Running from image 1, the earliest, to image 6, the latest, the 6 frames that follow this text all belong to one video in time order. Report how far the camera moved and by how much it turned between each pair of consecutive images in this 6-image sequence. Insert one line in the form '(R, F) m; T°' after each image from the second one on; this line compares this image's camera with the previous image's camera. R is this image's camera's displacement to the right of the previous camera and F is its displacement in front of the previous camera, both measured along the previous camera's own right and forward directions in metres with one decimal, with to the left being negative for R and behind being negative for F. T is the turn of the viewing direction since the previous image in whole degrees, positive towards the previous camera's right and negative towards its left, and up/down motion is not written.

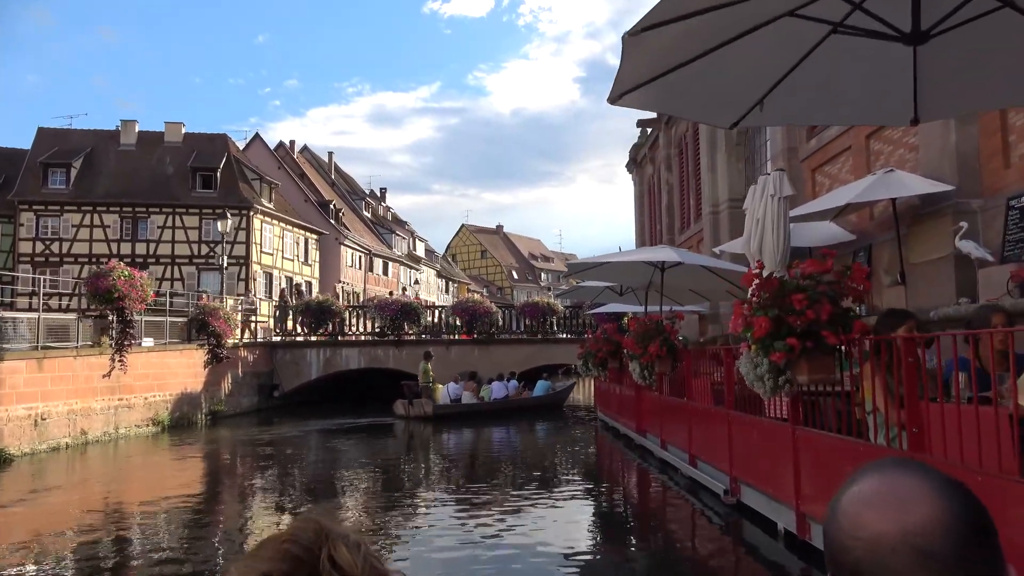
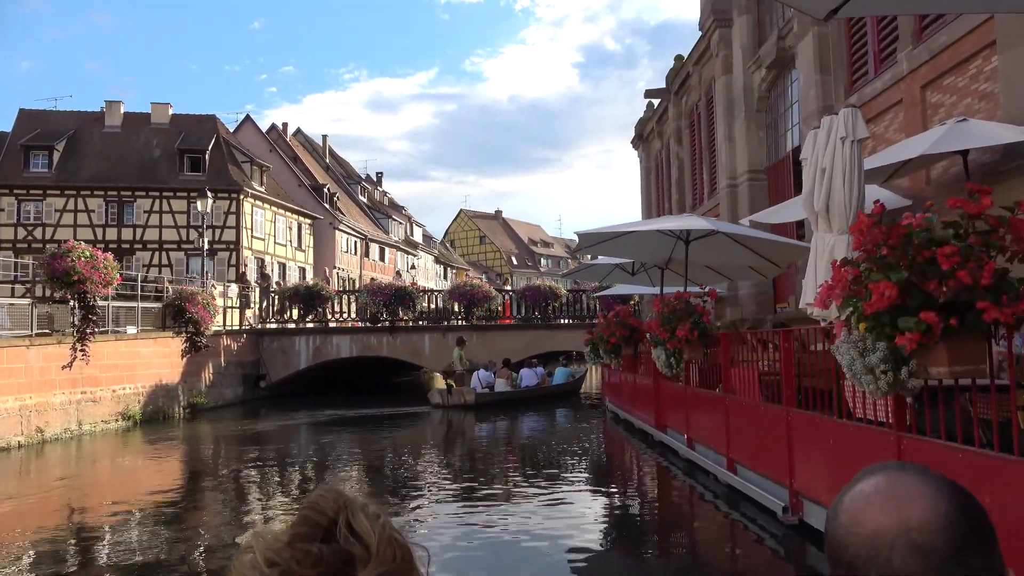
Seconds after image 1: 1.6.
(0.0, +1.2) m; 0°
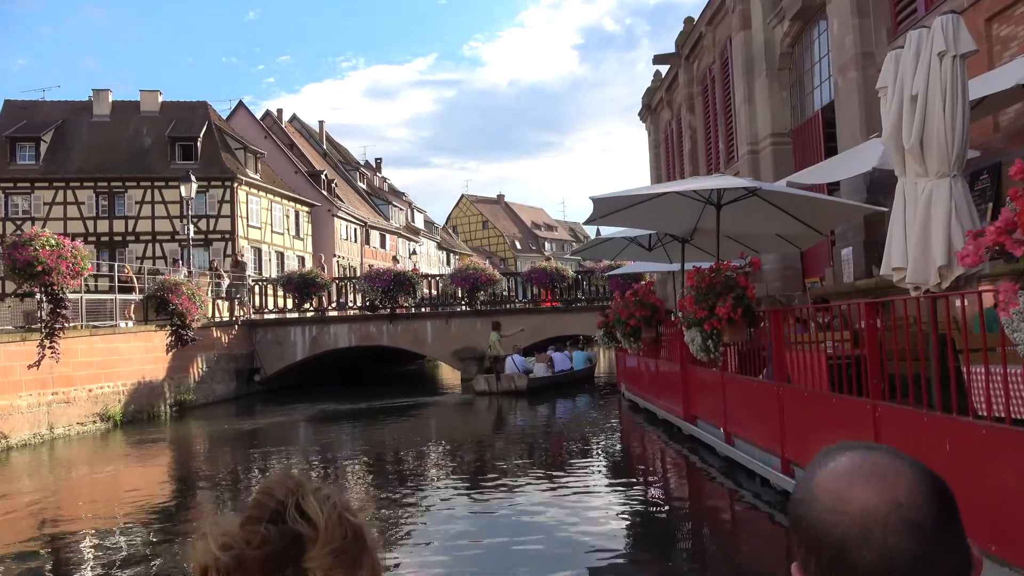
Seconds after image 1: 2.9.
(0.0, +1.0) m; 0°
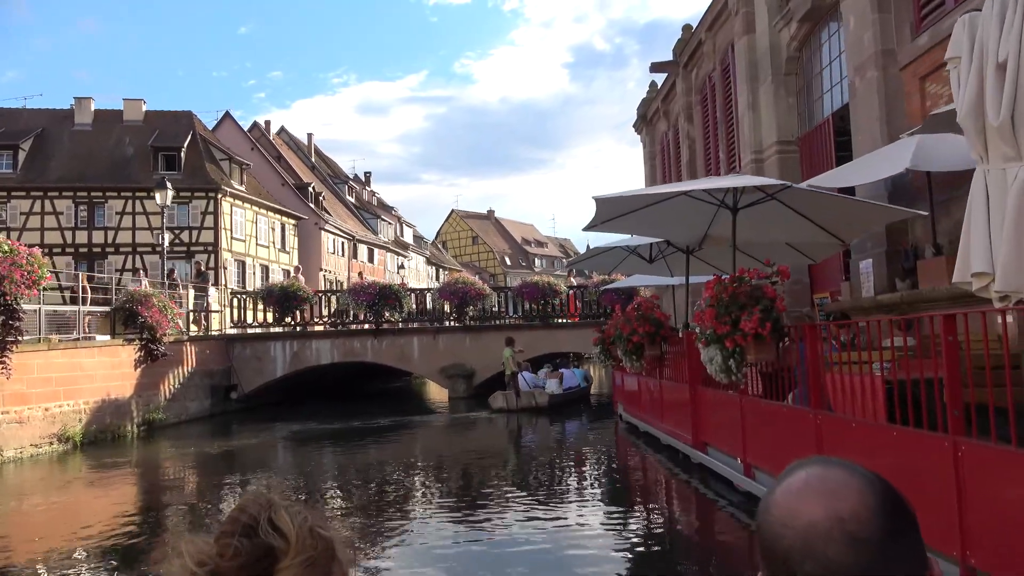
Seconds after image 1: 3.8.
(0.0, +0.7) m; +1°
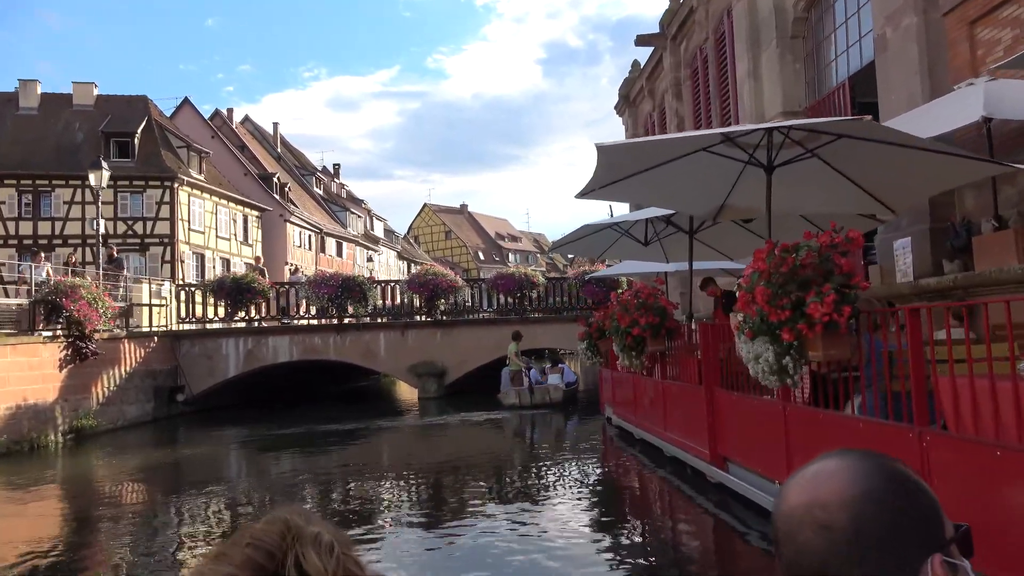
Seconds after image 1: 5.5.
(0.0, +1.4) m; +2°
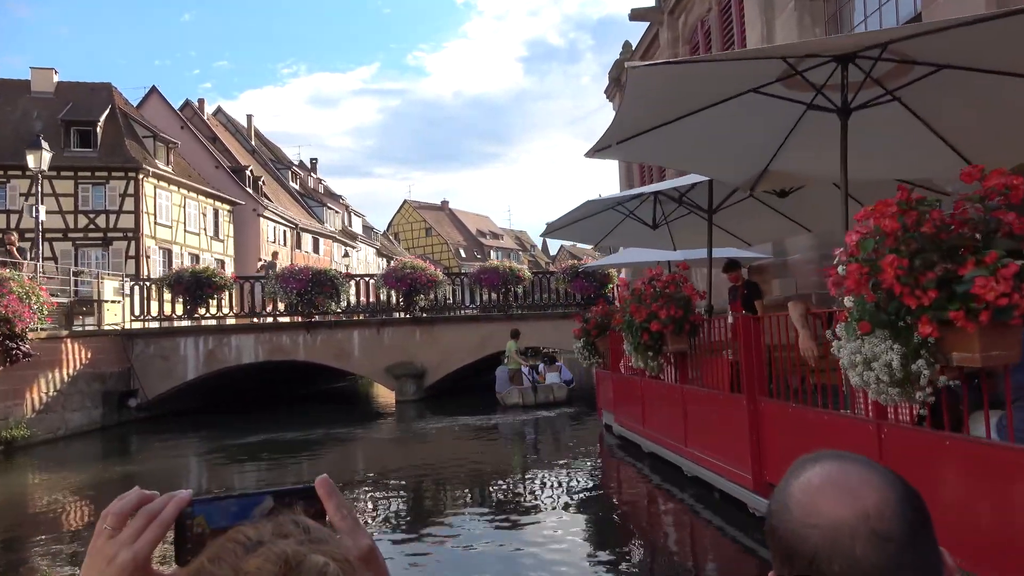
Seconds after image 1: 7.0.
(-0.1, +1.2) m; +1°
